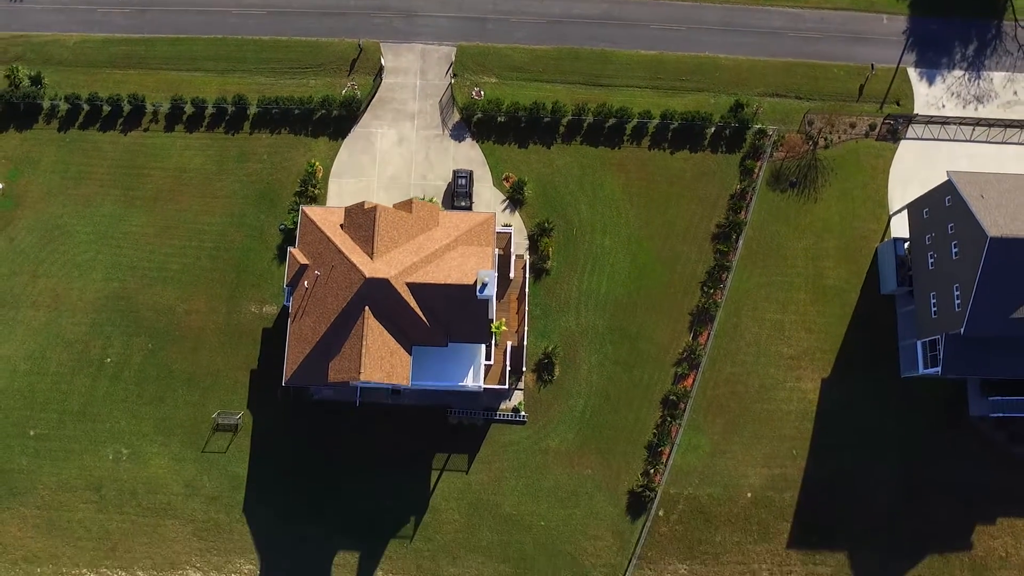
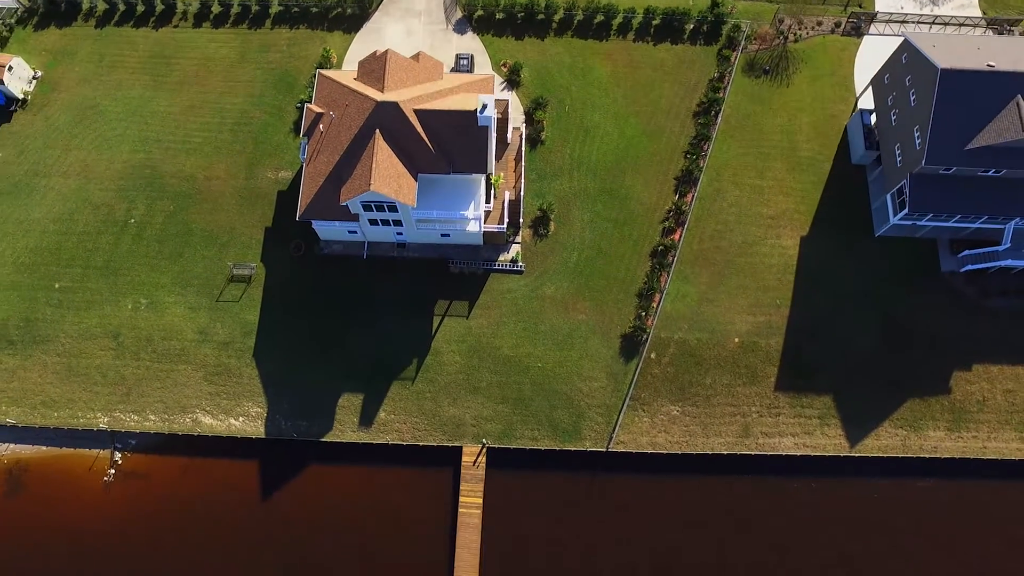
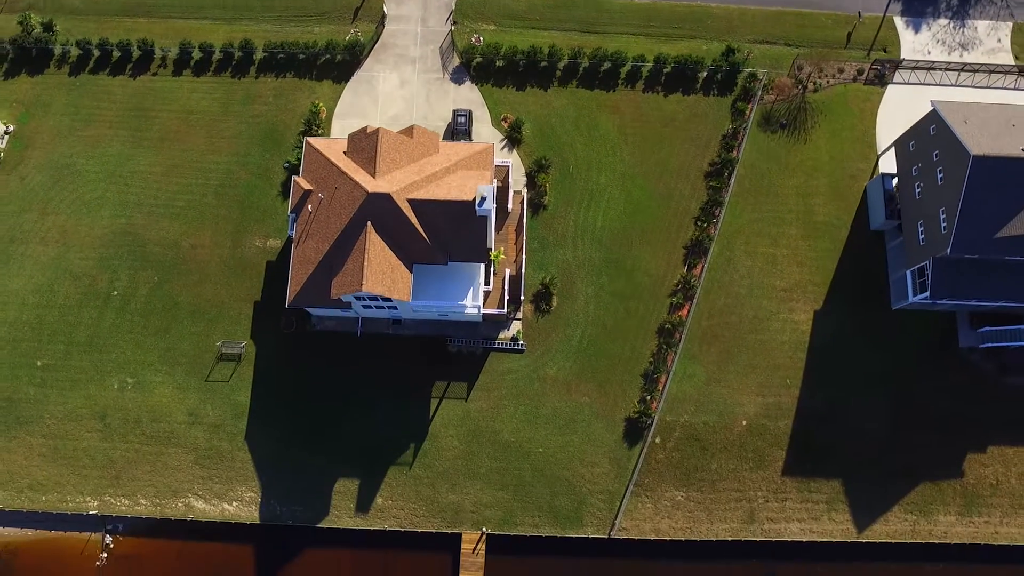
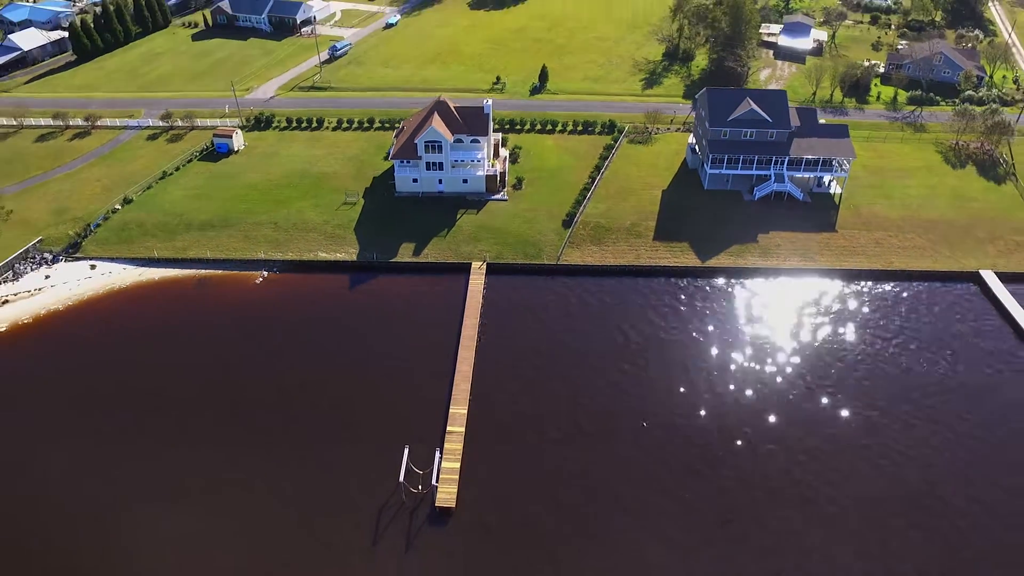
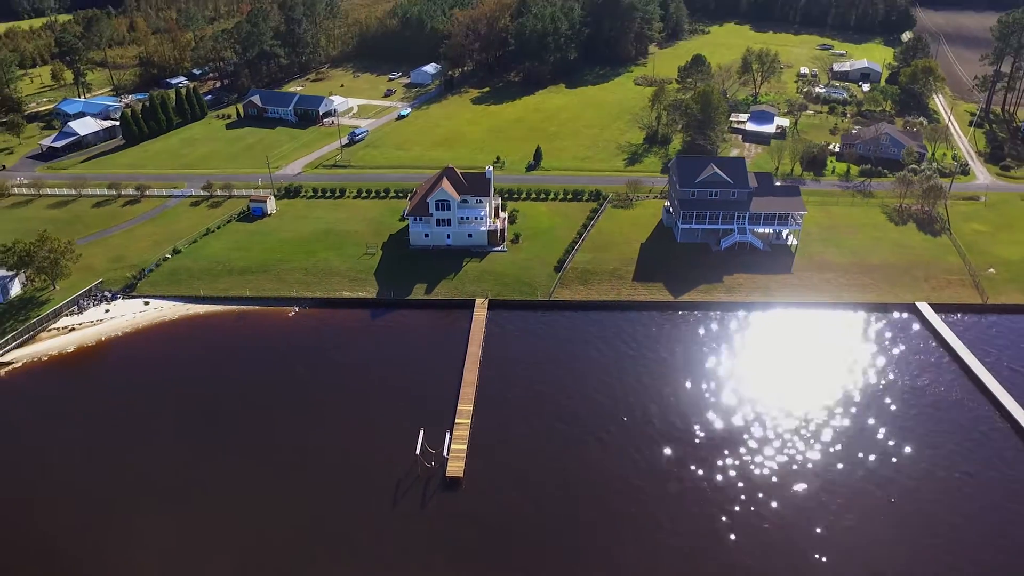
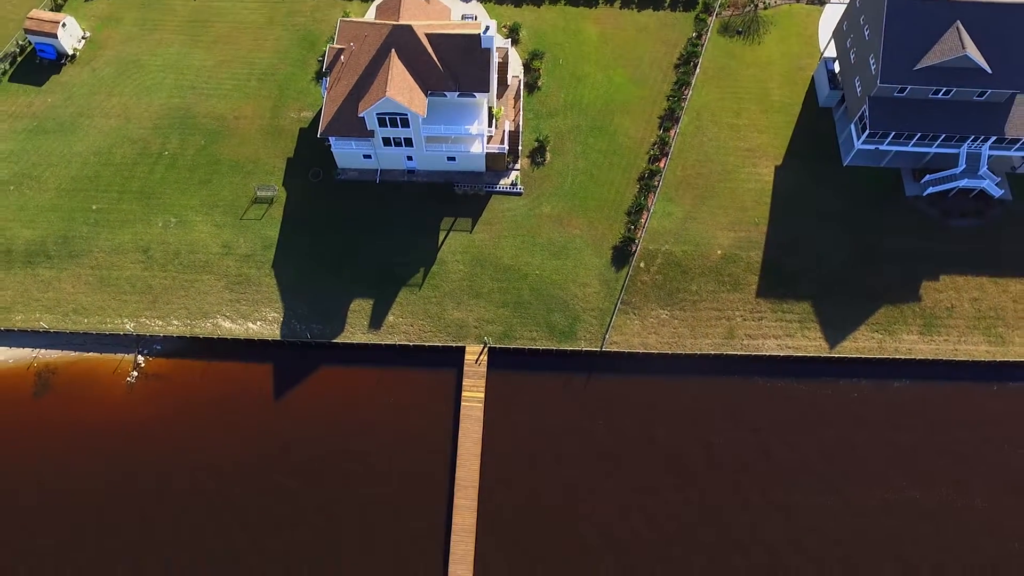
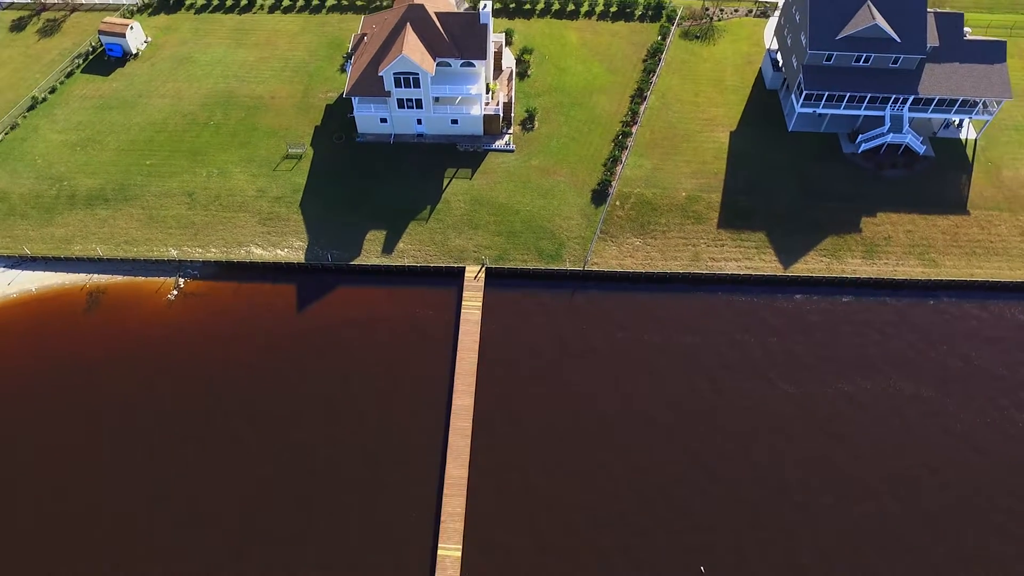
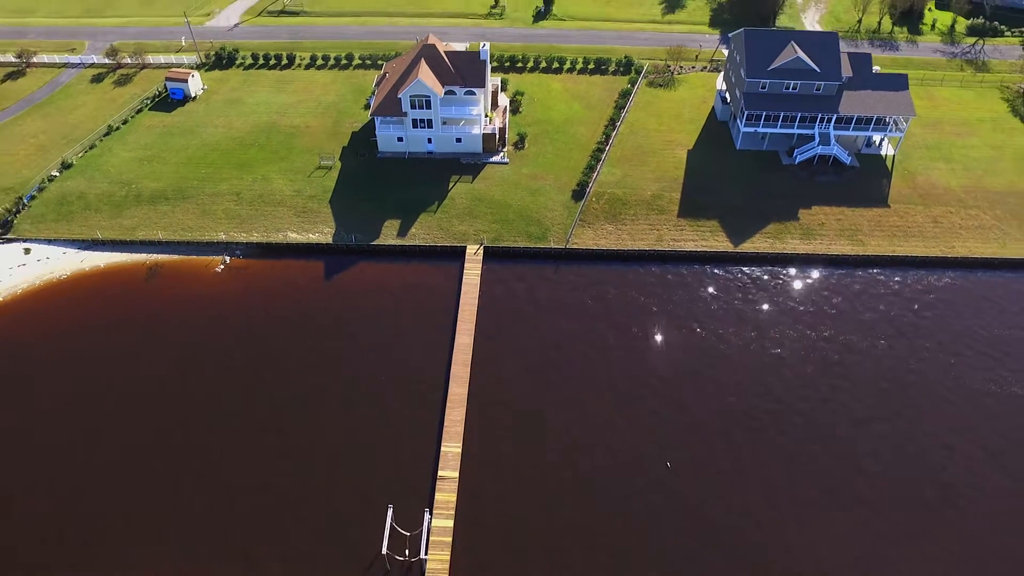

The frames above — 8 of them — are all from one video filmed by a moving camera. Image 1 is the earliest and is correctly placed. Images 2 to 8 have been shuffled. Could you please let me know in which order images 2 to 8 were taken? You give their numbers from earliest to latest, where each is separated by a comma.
3, 2, 6, 7, 8, 4, 5
